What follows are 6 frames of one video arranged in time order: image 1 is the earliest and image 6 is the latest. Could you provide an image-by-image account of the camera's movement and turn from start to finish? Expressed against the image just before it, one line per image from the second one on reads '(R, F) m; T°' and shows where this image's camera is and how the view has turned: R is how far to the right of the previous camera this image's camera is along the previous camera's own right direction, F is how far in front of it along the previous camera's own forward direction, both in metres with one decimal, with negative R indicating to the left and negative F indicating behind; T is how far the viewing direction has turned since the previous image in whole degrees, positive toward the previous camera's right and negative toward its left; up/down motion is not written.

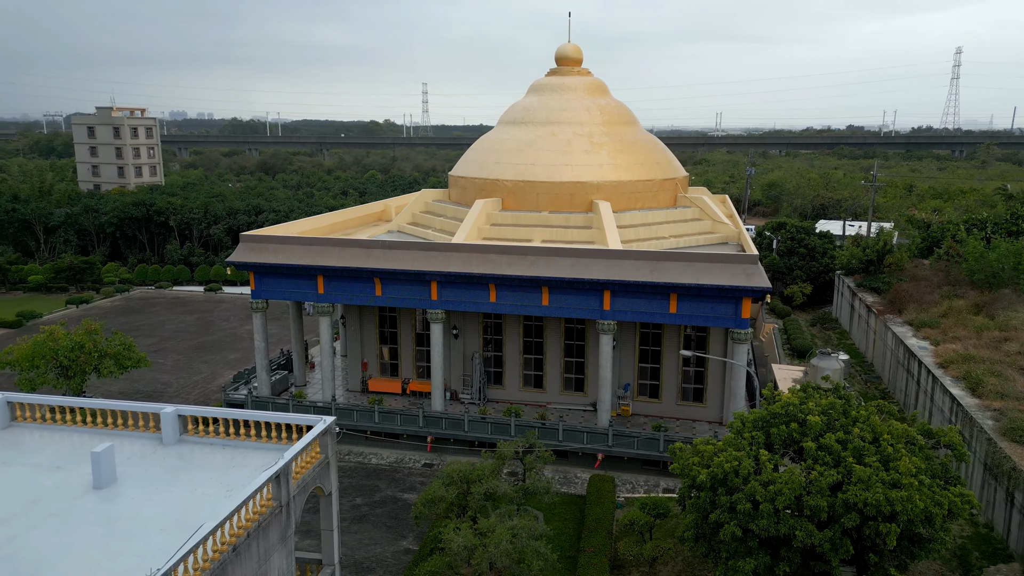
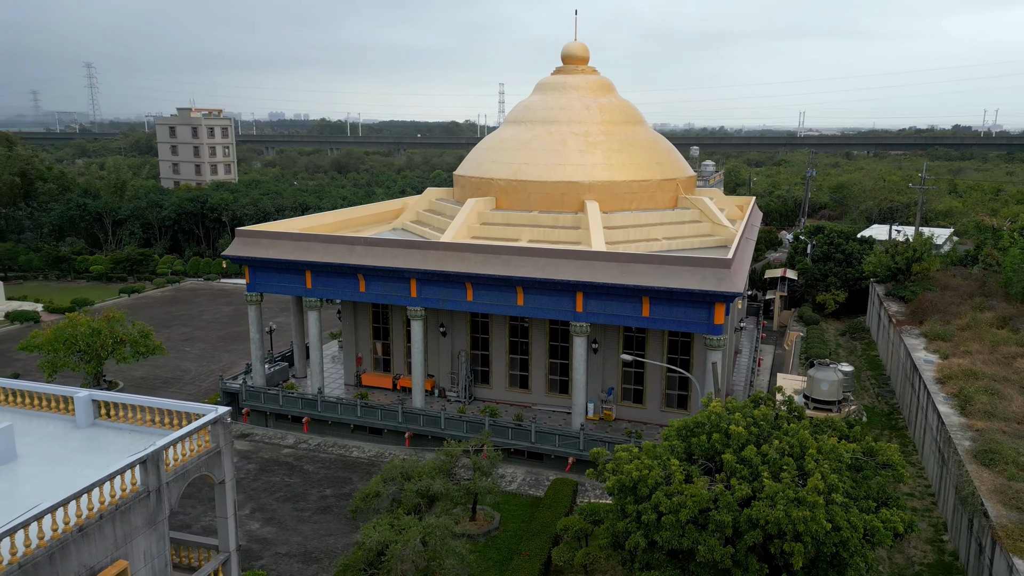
(+2.5, +0.2) m; -6°
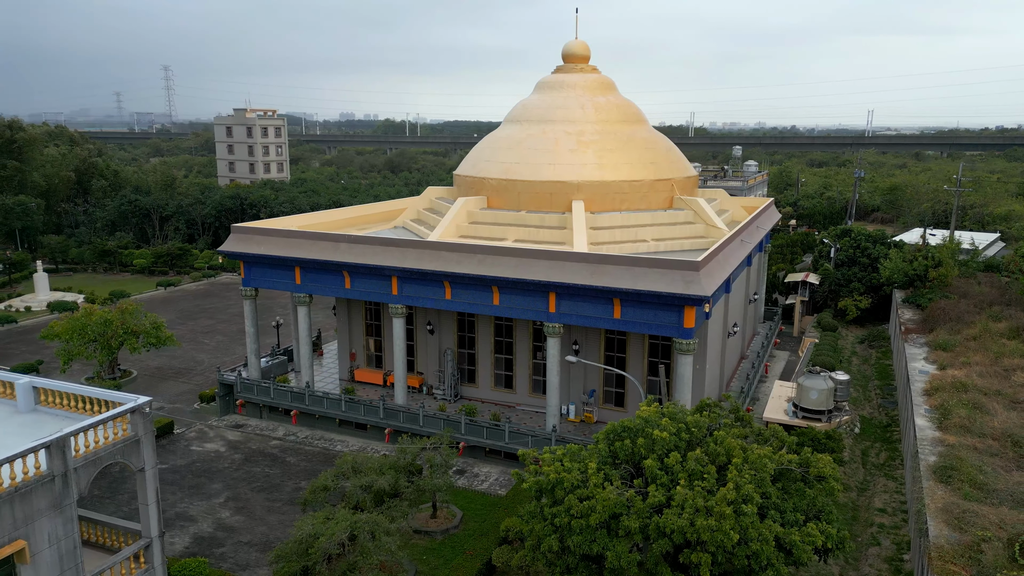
(+2.1, +0.1) m; -5°
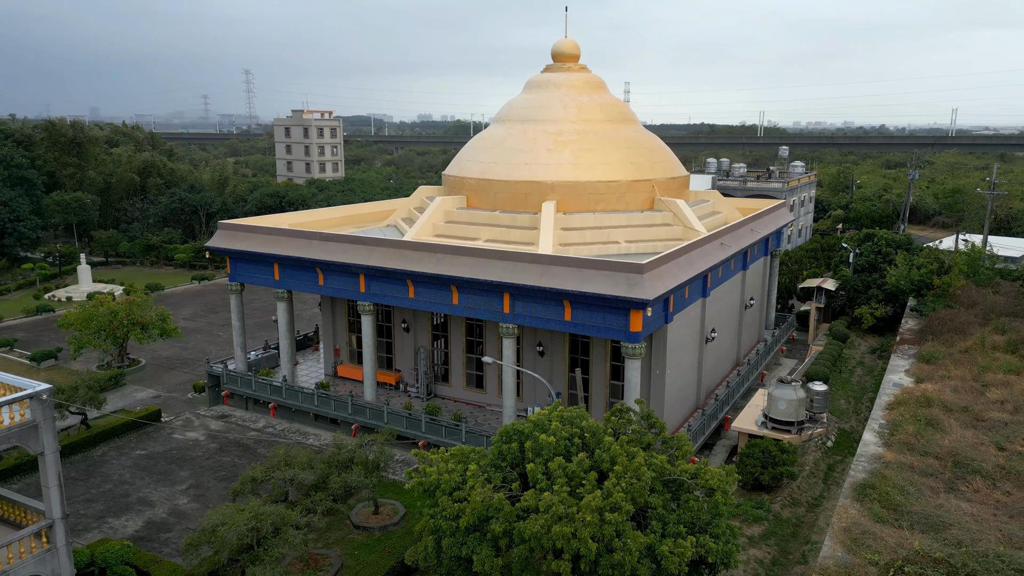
(+2.7, +0.2) m; -5°
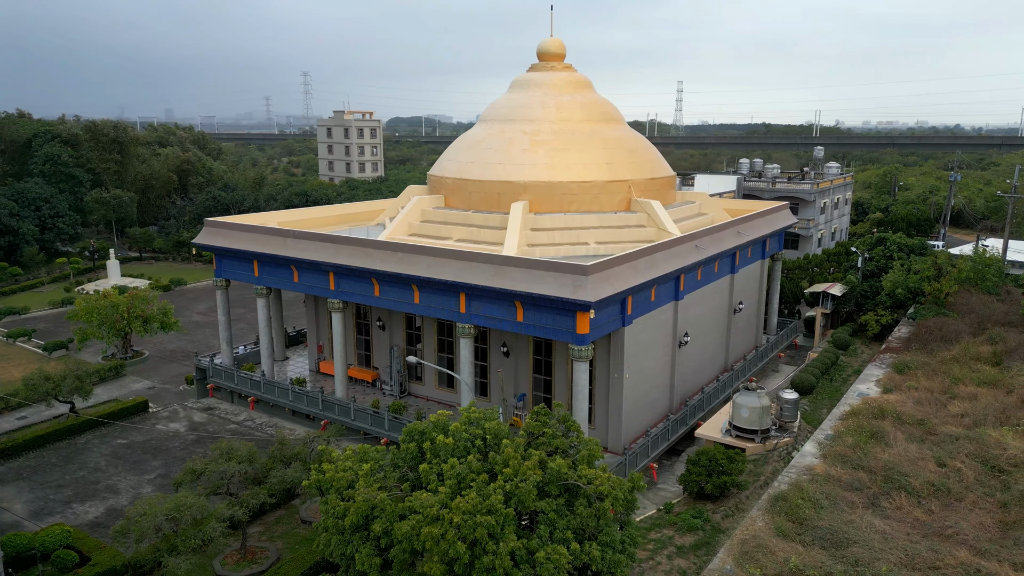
(+2.3, +0.1) m; -4°
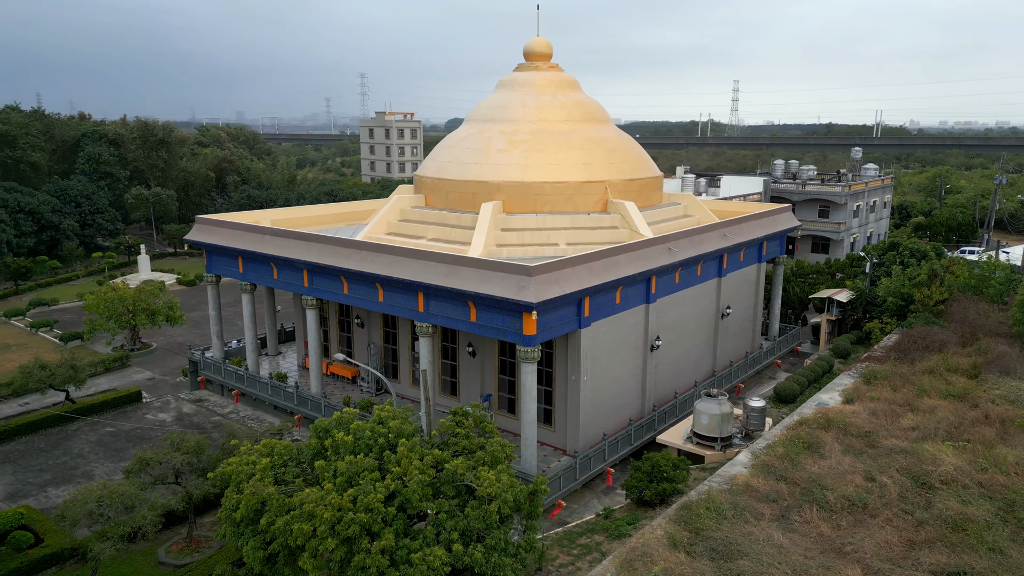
(+2.3, +0.1) m; -4°
